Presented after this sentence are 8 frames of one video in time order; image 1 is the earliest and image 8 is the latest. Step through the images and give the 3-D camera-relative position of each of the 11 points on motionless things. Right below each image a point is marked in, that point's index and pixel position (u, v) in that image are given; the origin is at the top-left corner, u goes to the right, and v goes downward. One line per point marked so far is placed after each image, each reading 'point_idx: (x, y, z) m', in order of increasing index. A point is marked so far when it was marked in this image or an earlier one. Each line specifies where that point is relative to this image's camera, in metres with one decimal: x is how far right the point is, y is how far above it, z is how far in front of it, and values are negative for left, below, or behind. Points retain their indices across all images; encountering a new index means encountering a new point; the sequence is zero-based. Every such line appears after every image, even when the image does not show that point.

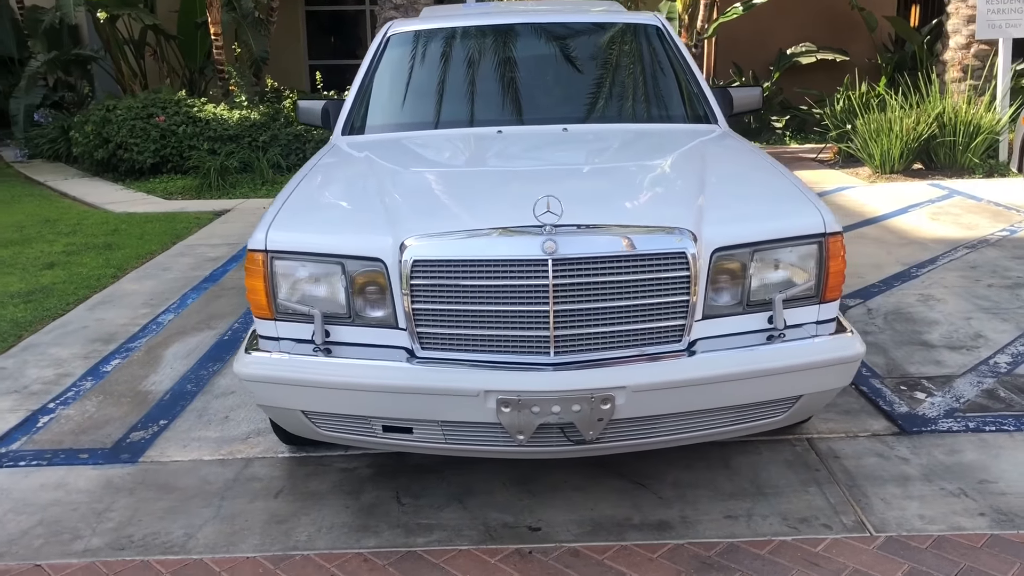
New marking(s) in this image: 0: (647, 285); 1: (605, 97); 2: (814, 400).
0: (+0.4, 0.0, +2.9) m
1: (+0.5, +1.0, +5.0) m
2: (+1.0, -0.4, +3.1) m
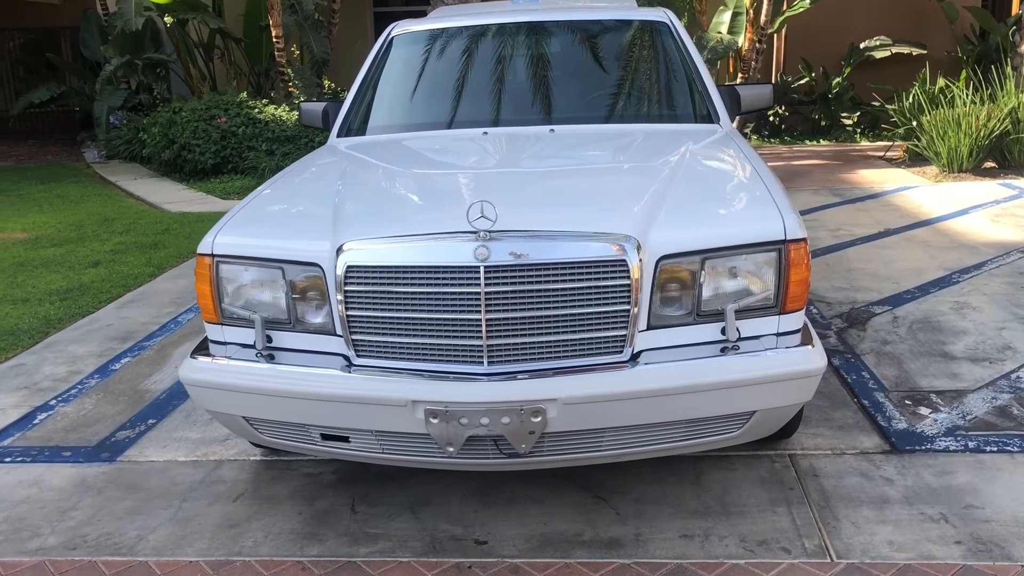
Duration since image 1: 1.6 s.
0: (+0.2, 0.0, +2.8) m
1: (+0.5, +1.0, +4.8) m
2: (+0.8, -0.4, +2.9) m
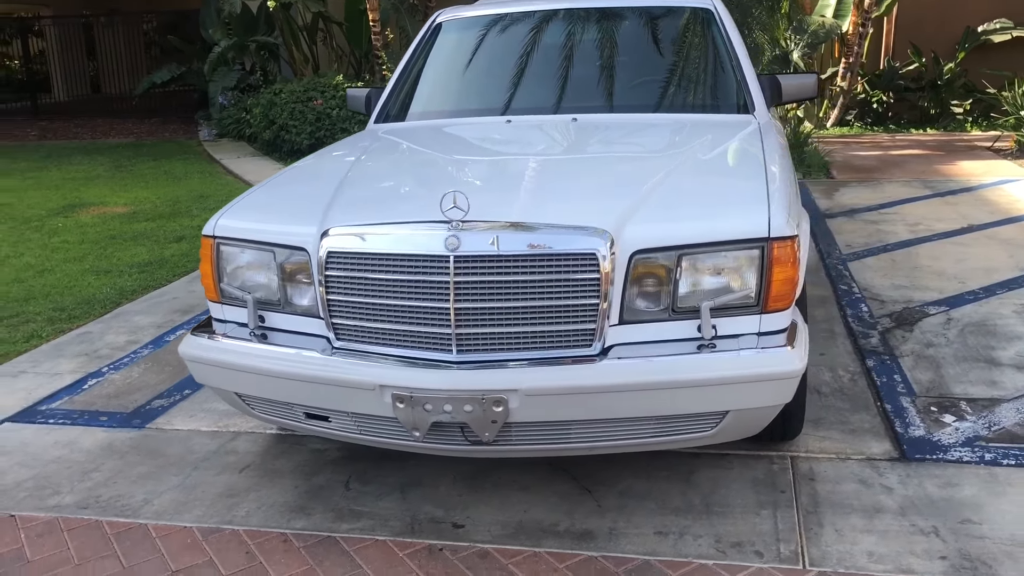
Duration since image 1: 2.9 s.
0: (+0.1, 0.0, +2.8) m
1: (+0.7, +1.0, +4.8) m
2: (+0.7, -0.4, +2.9) m
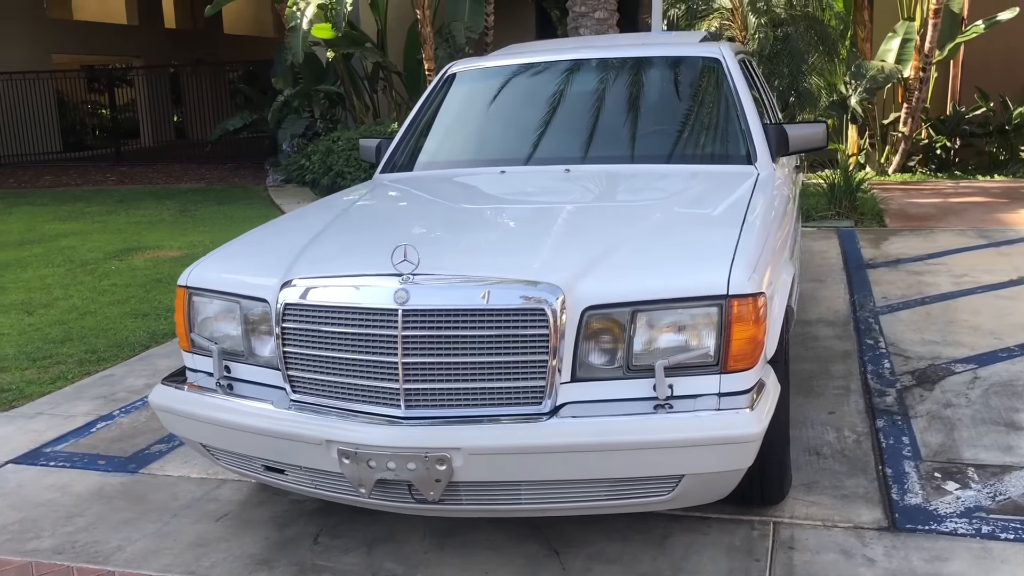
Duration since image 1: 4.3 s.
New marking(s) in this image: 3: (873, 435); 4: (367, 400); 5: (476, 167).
0: (0.0, -0.2, +2.7) m
1: (+0.7, +0.7, +4.7) m
2: (+0.5, -0.6, +2.8) m
3: (+1.5, -0.6, +4.0) m
4: (-0.4, -0.3, +2.9) m
5: (-0.2, +0.6, +4.9) m
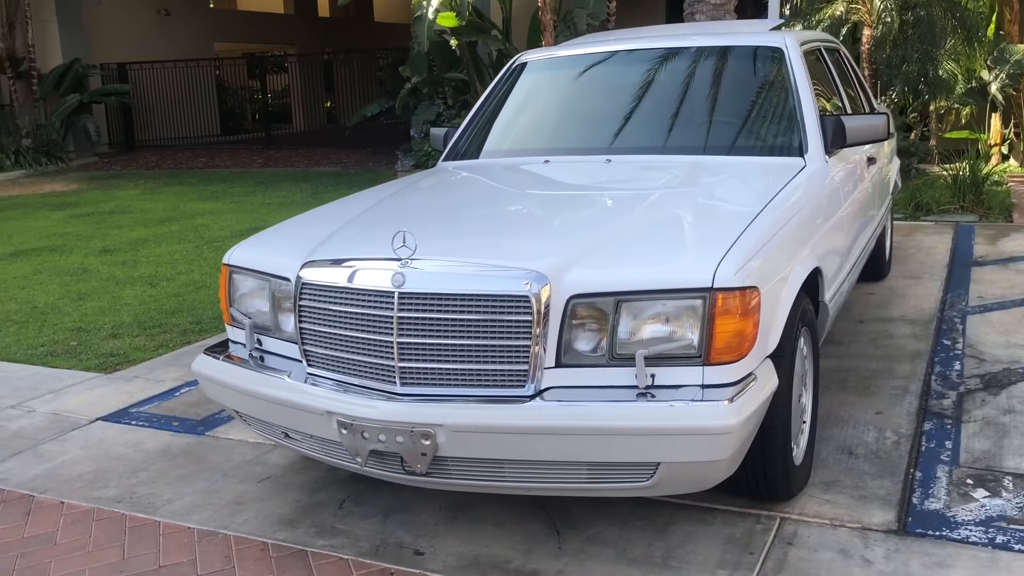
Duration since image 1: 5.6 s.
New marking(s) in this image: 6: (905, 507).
0: (-0.1, -0.1, +2.9) m
1: (+1.0, +0.8, +4.7) m
2: (+0.5, -0.5, +2.8) m
3: (+1.6, -0.6, +3.9) m
4: (-0.5, -0.3, +3.1) m
5: (+0.1, +0.7, +5.0) m
6: (+1.4, -0.8, +3.3) m
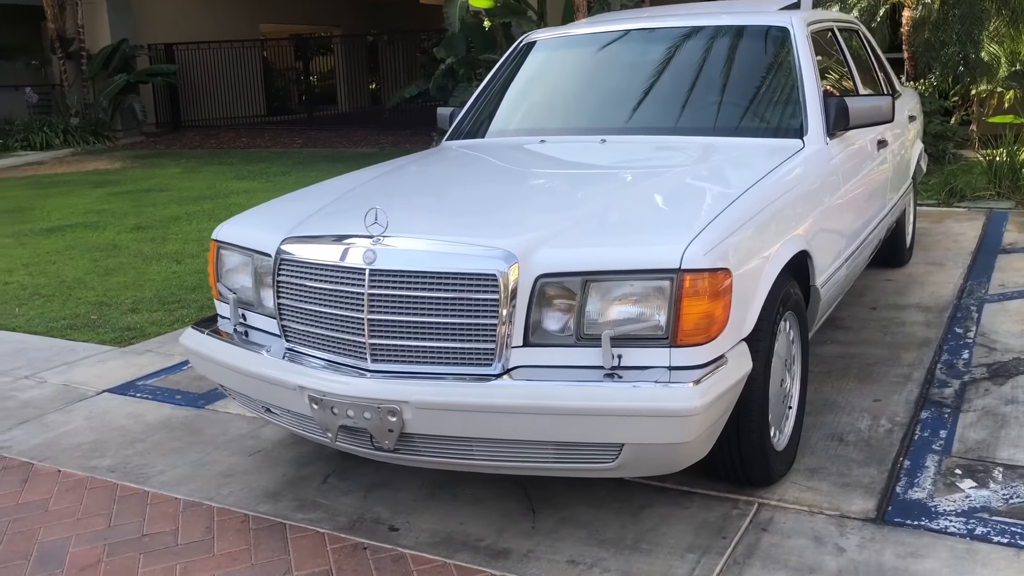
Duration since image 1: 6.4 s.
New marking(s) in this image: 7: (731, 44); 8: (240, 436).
0: (-0.2, 0.0, +2.9) m
1: (+1.0, +0.9, +4.6) m
2: (+0.4, -0.5, +2.8) m
3: (+1.6, -0.5, +3.8) m
4: (-0.5, -0.2, +3.1) m
5: (+0.1, +0.8, +5.0) m
6: (+1.3, -0.7, +3.3) m
7: (+1.1, +1.2, +4.8) m
8: (-1.2, -0.6, +4.1) m
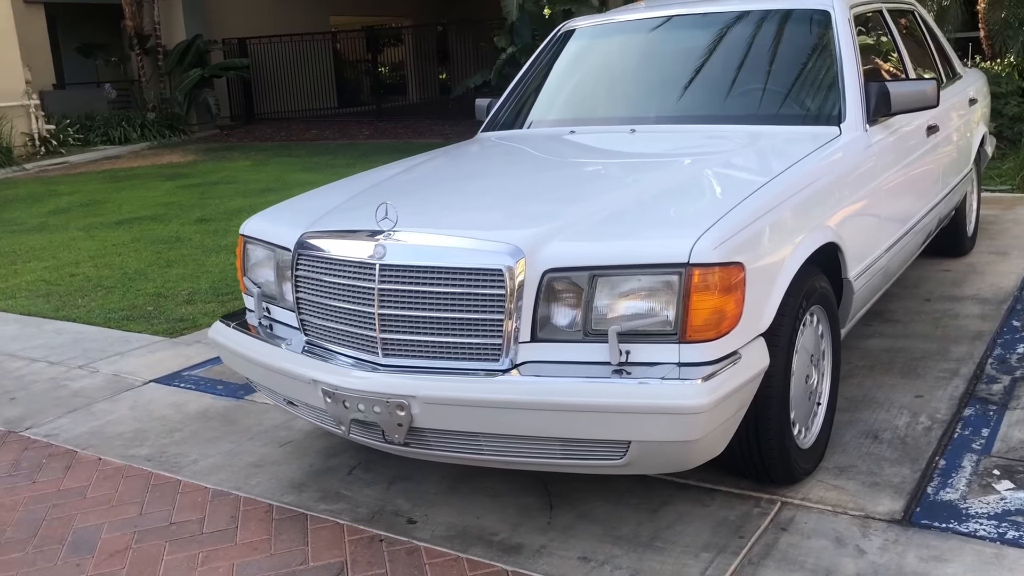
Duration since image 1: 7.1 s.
0: (-0.1, 0.0, +2.8) m
1: (+1.2, +0.9, +4.5) m
2: (+0.4, -0.5, +2.7) m
3: (+1.7, -0.5, +3.7) m
4: (-0.5, -0.2, +3.1) m
5: (+0.3, +0.8, +4.9) m
6: (+1.3, -0.7, +3.1) m
7: (+1.3, +1.3, +4.7) m
8: (-1.0, -0.6, +4.2) m
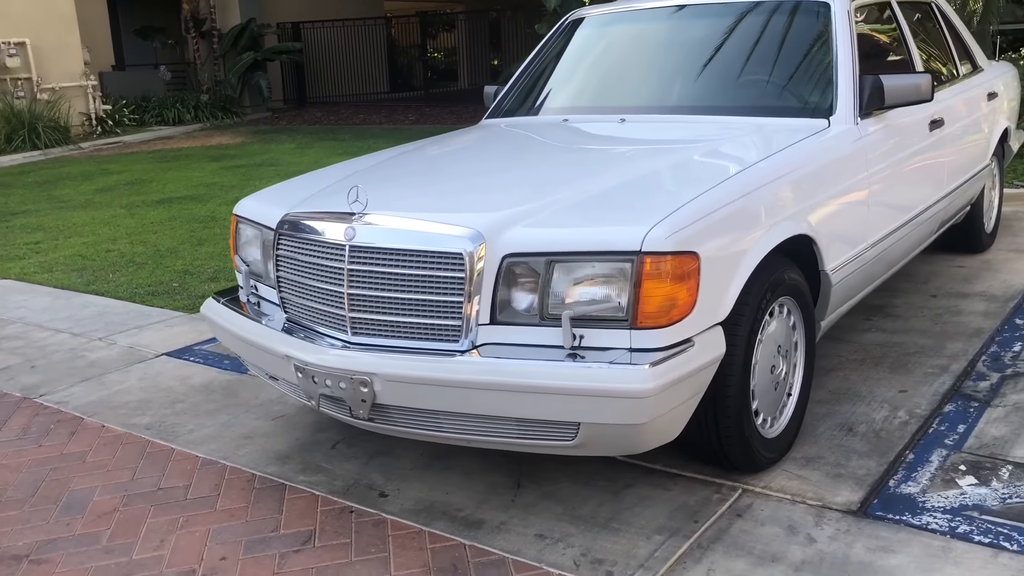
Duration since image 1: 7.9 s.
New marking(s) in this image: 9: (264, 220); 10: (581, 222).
0: (-0.3, 0.0, +2.9) m
1: (+1.2, +0.9, +4.5) m
2: (+0.3, -0.4, +2.8) m
3: (+1.6, -0.5, +3.7) m
4: (-0.6, -0.1, +3.2) m
5: (+0.3, +0.9, +5.0) m
6: (+1.2, -0.7, +3.2) m
7: (+1.3, +1.3, +4.7) m
8: (-1.1, -0.5, +4.3) m
9: (-0.9, +0.2, +3.5) m
10: (+0.2, +0.2, +2.8) m
